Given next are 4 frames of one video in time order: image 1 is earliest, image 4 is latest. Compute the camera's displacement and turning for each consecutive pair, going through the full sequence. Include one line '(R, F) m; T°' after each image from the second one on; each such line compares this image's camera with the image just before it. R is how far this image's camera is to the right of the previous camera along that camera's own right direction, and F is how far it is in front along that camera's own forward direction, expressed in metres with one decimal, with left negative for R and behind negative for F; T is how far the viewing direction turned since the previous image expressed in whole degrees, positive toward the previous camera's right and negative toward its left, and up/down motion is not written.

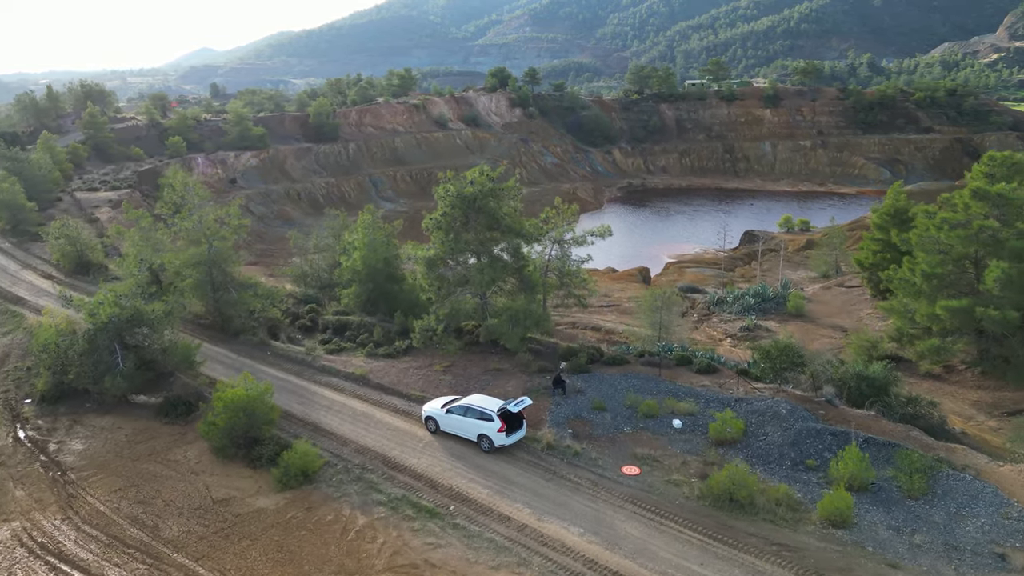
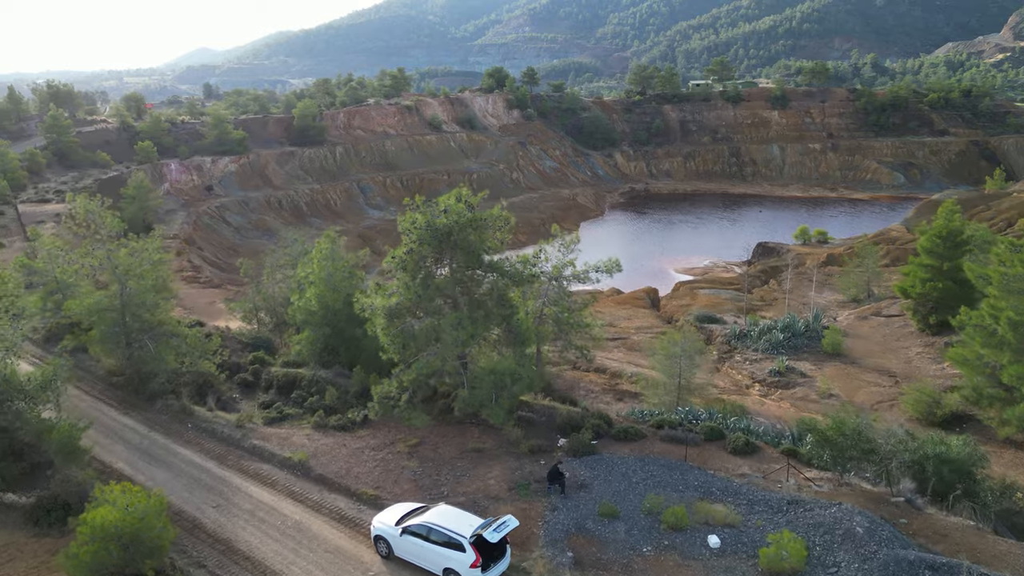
(+0.3, +3.9) m; 0°
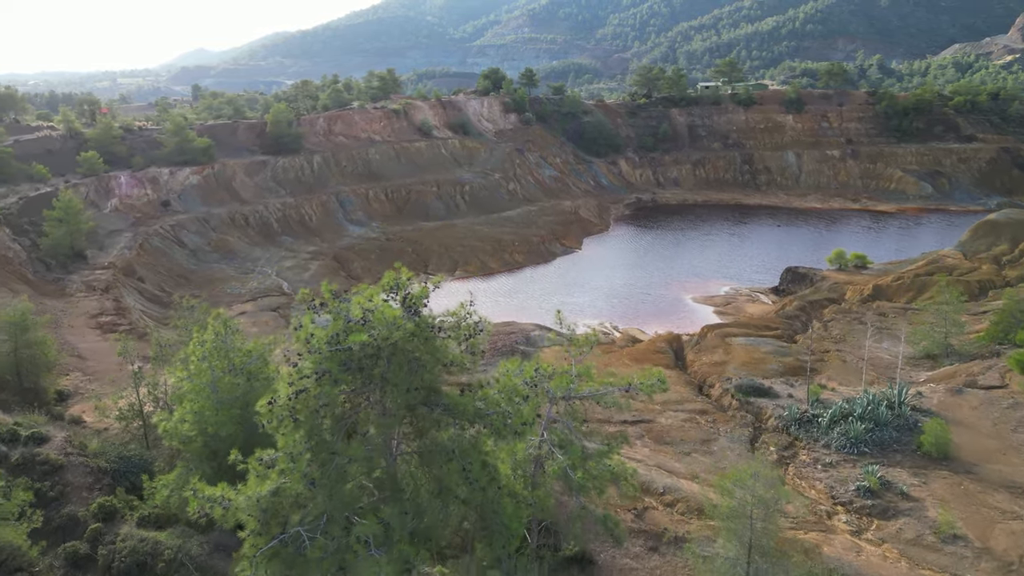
(+0.3, +6.3) m; 0°
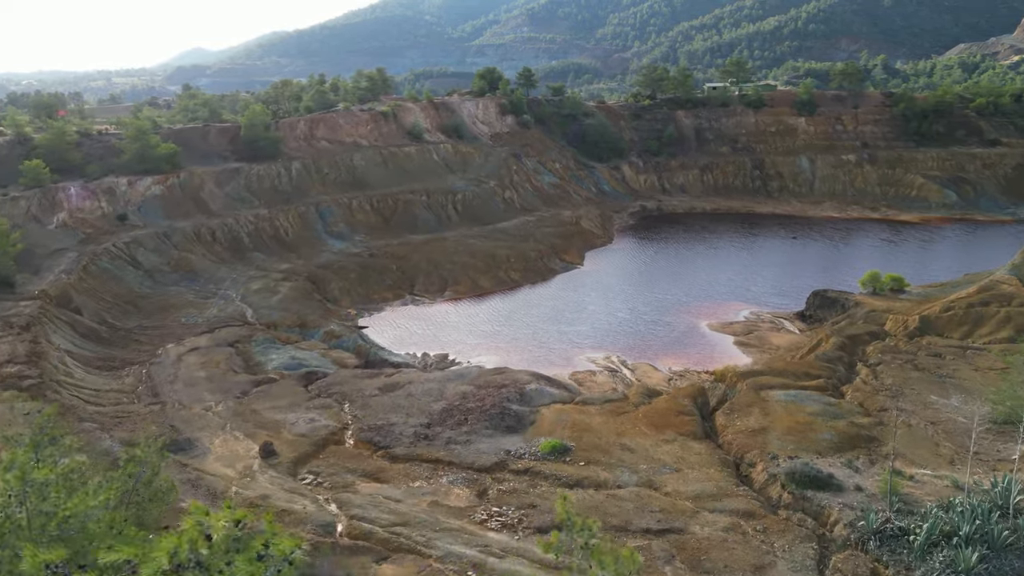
(+0.3, +4.8) m; 0°
